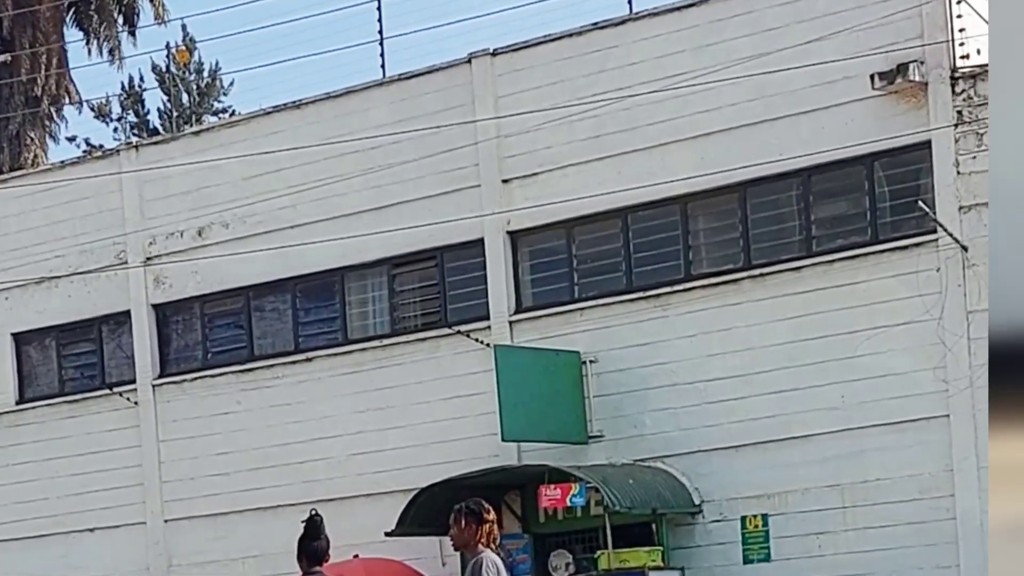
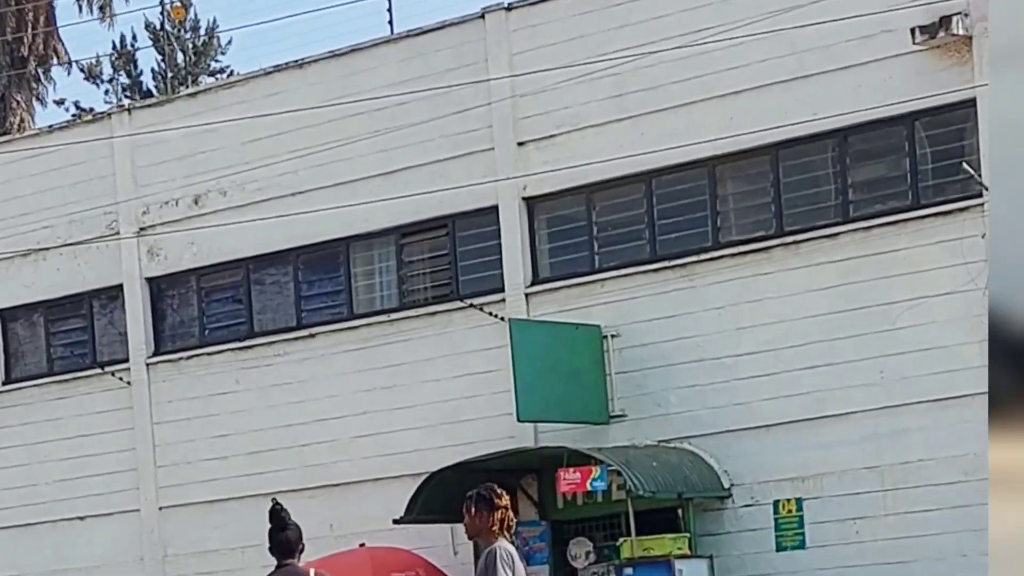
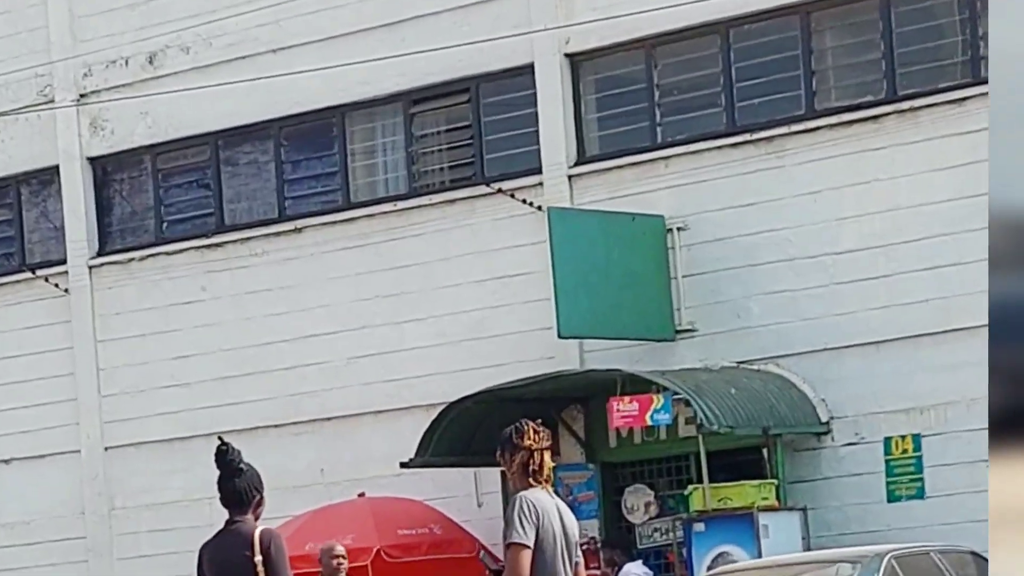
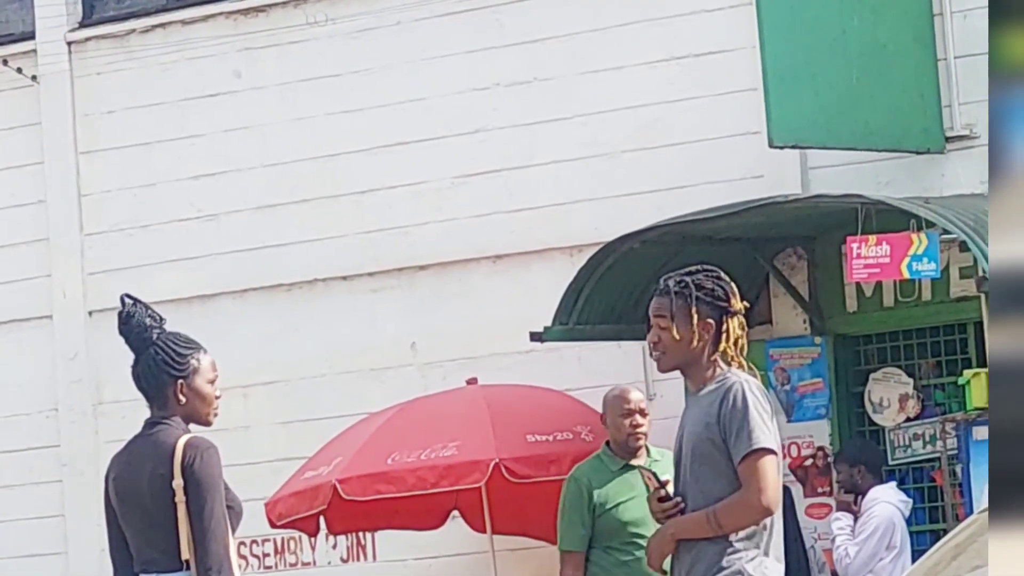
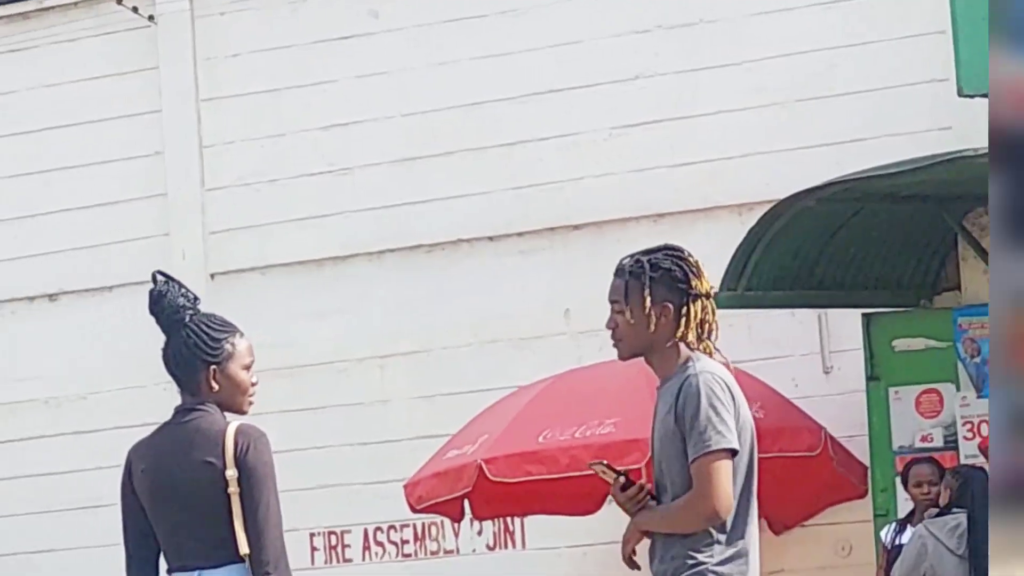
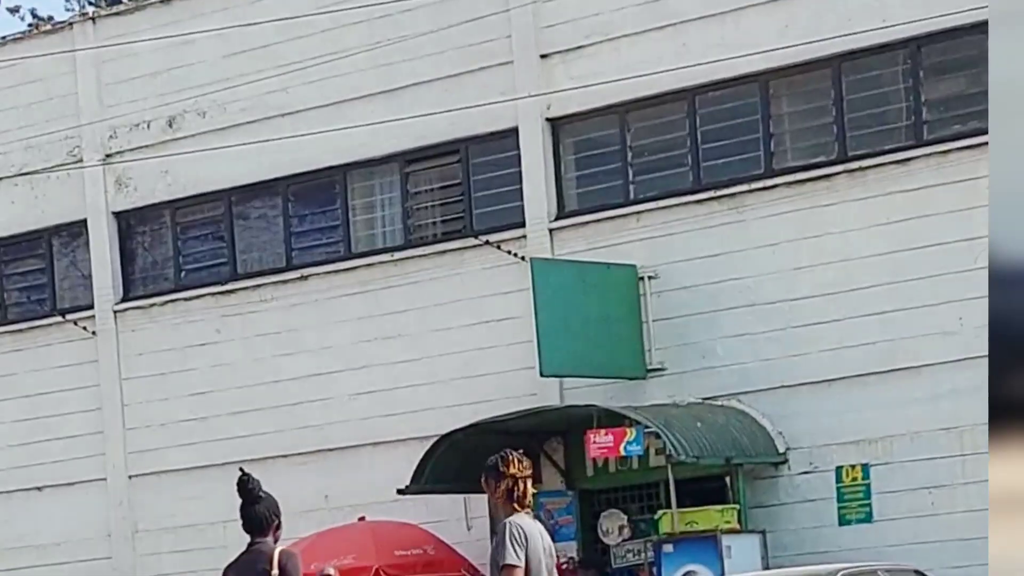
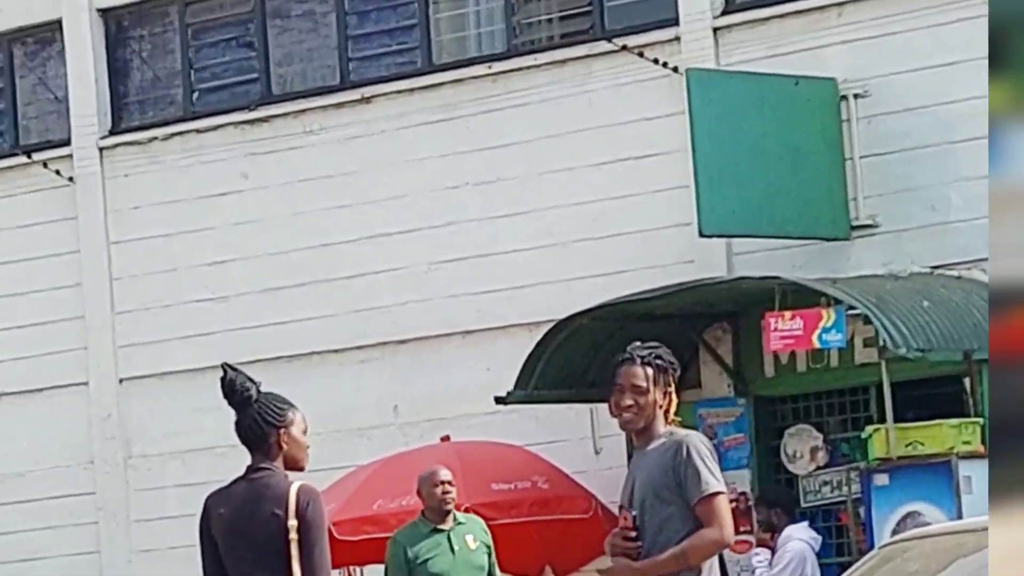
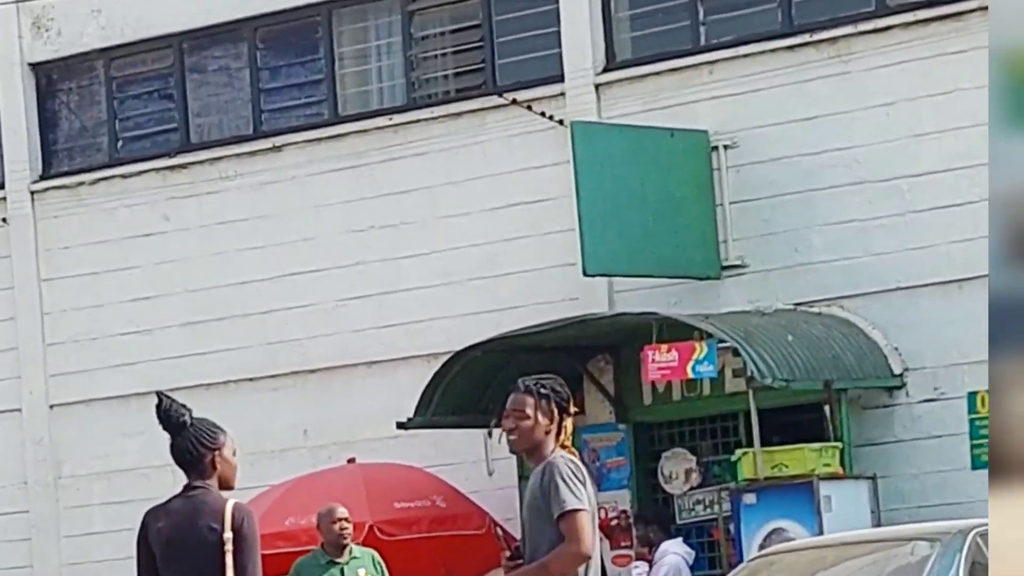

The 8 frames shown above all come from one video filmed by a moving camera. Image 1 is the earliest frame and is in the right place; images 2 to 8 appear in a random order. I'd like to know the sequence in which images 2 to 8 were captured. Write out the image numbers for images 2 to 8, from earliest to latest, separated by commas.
2, 6, 3, 8, 7, 4, 5
